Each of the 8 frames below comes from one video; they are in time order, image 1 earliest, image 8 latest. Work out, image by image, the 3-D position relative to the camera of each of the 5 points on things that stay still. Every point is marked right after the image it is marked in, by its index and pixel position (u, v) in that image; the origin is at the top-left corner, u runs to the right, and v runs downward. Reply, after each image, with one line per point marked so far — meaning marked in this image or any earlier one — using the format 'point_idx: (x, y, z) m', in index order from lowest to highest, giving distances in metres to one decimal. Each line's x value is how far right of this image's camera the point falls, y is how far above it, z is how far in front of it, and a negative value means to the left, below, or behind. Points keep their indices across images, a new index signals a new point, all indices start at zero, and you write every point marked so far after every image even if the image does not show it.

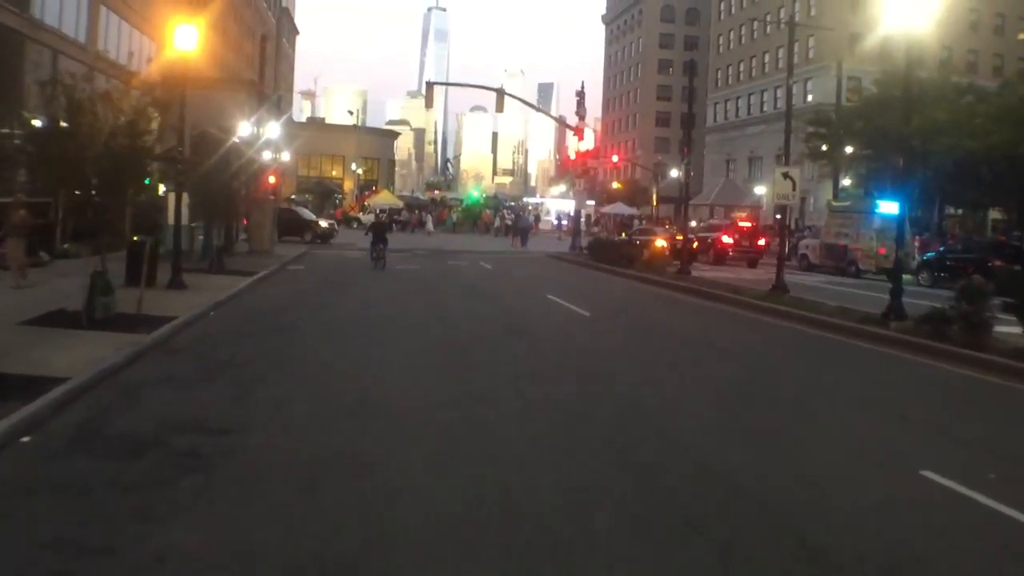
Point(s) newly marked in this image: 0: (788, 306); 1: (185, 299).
0: (+5.8, -0.4, +19.5) m
1: (-5.8, -0.2, +16.3) m
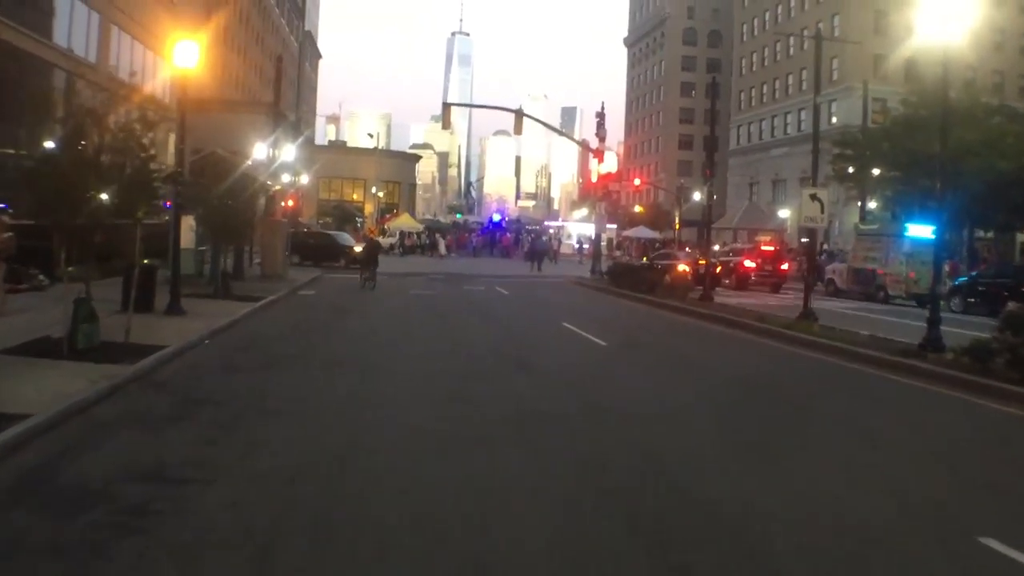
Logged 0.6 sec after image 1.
0: (+6.1, -1.0, +18.5) m
1: (-5.6, -0.6, +15.6) m
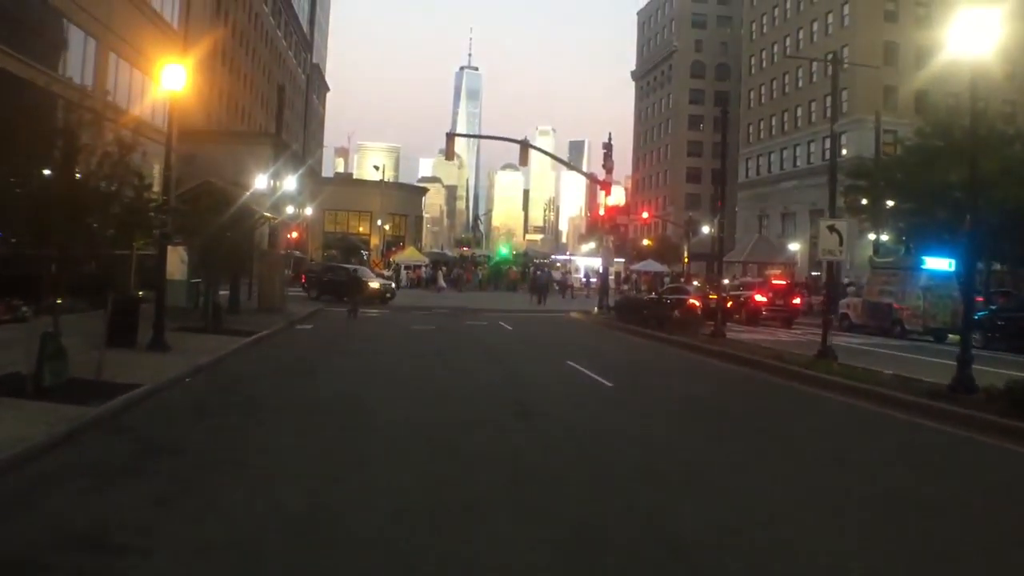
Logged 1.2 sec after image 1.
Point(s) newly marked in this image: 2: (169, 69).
0: (+6.1, -1.7, +17.6) m
1: (-5.6, -1.2, +14.7) m
2: (-5.9, +3.8, +15.8) m
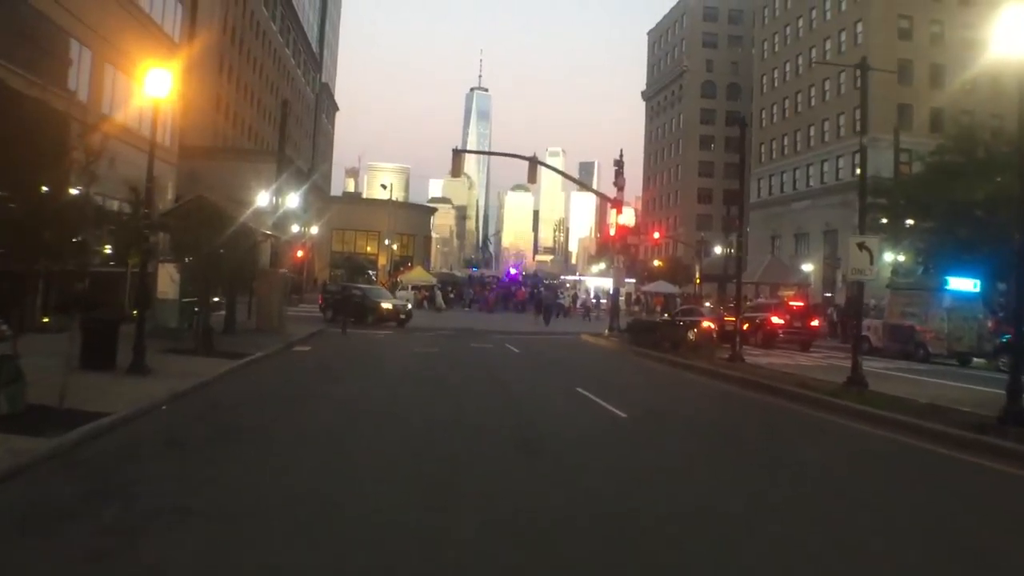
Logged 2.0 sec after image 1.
0: (+6.2, -2.1, +16.3) m
1: (-5.5, -1.5, +13.6) m
2: (-5.7, +3.4, +14.8) m
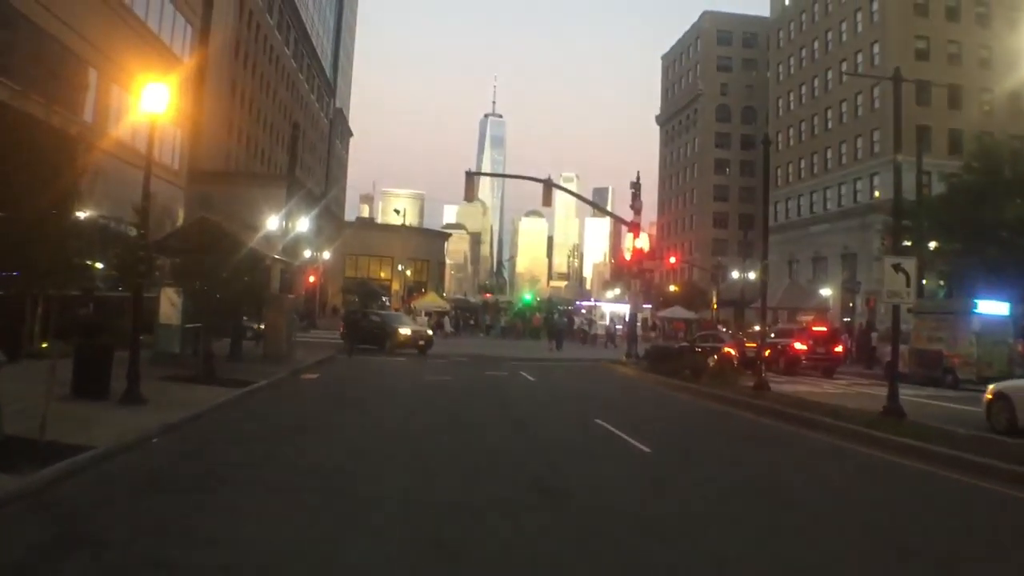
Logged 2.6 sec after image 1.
0: (+6.5, -2.5, +15.4) m
1: (-5.3, -1.8, +12.8) m
2: (-5.5, +3.1, +14.2) m
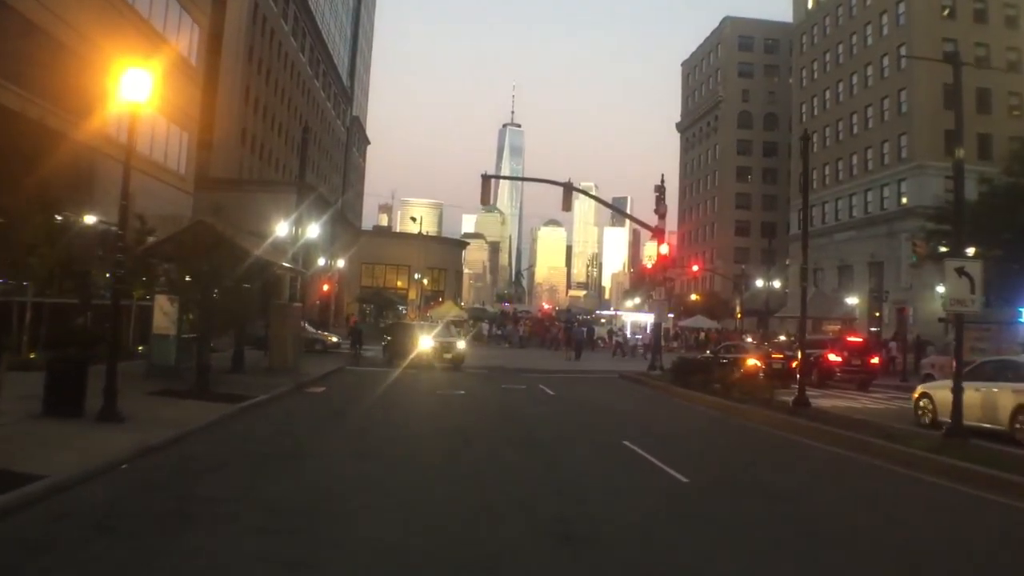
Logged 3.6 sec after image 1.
0: (+6.7, -2.6, +13.8) m
1: (-5.1, -1.9, +11.5) m
2: (-5.3, +3.0, +12.9) m
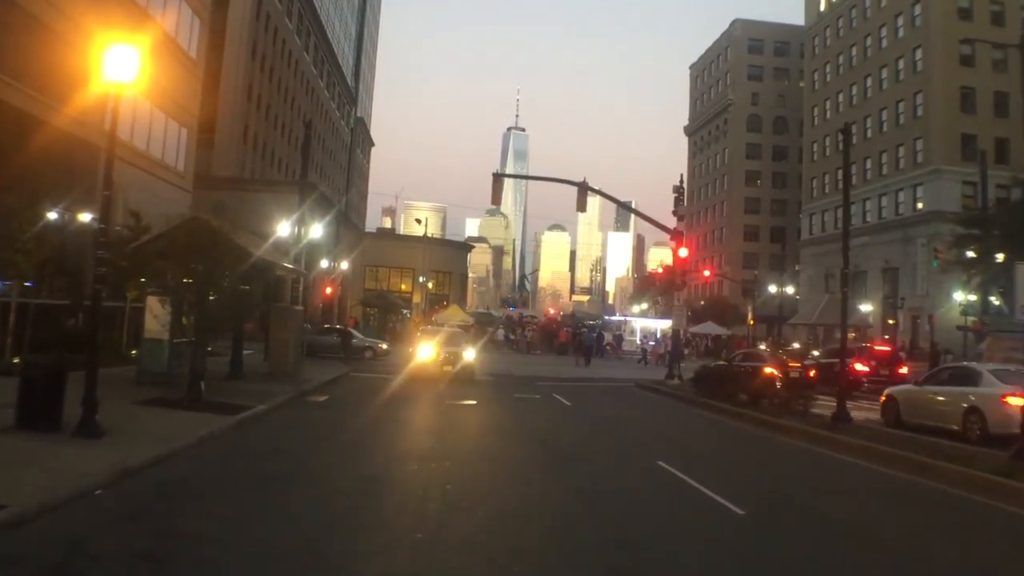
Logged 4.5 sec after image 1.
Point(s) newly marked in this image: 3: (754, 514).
0: (+7.0, -2.6, +12.4) m
1: (-4.8, -1.9, +10.2) m
2: (-5.0, +3.0, +11.6) m
3: (+2.9, -2.6, +11.4) m
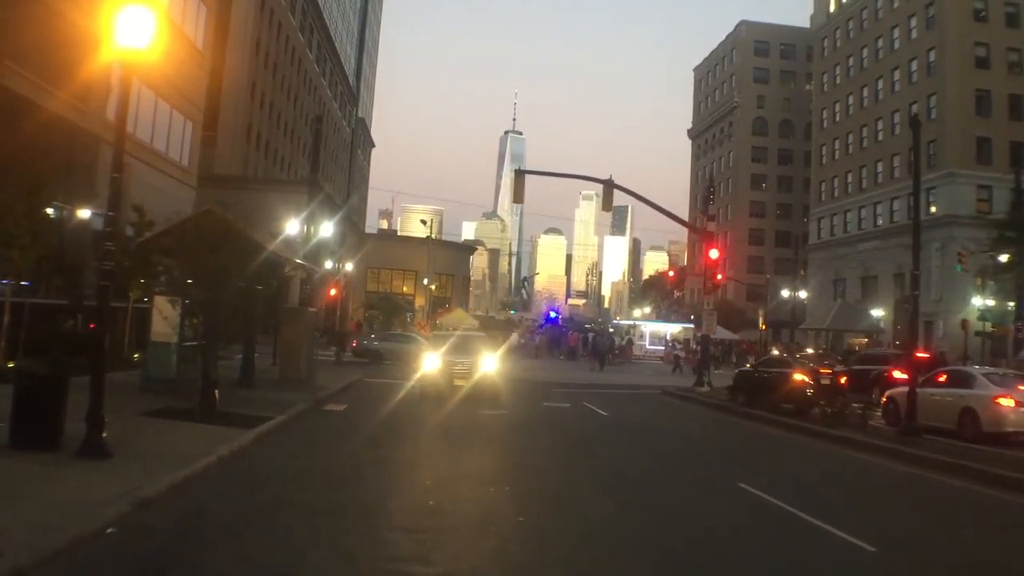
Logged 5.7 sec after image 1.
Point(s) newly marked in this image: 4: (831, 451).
0: (+7.8, -2.7, +11.0) m
1: (-4.0, -1.9, +8.7) m
2: (-4.2, +3.0, +10.1) m
3: (+3.6, -2.7, +9.9) m
4: (+6.0, -3.1, +18.5) m
